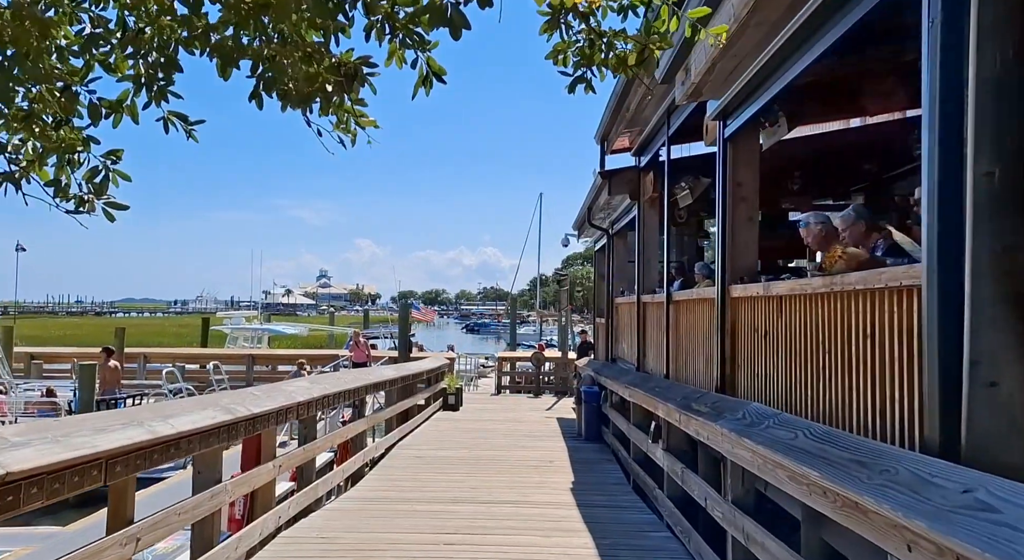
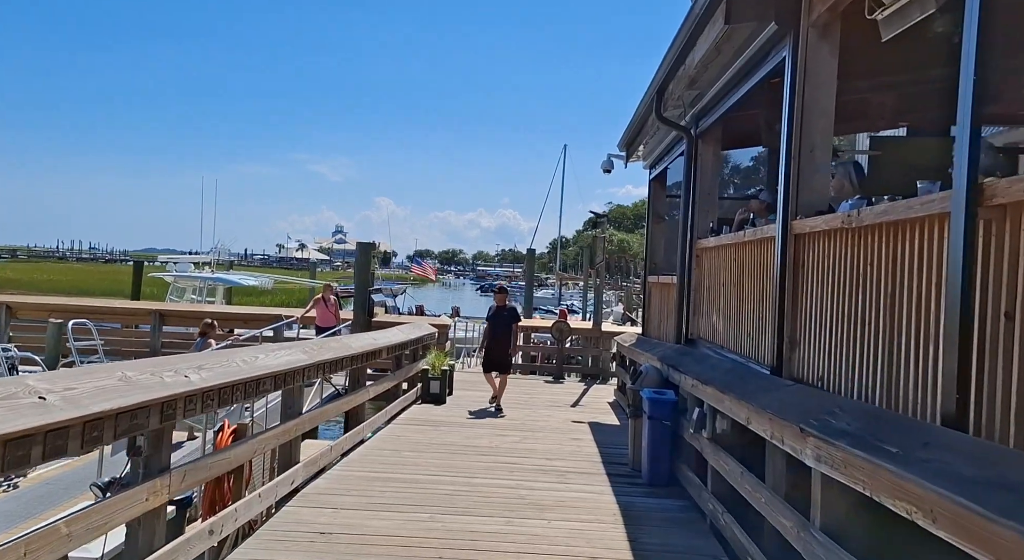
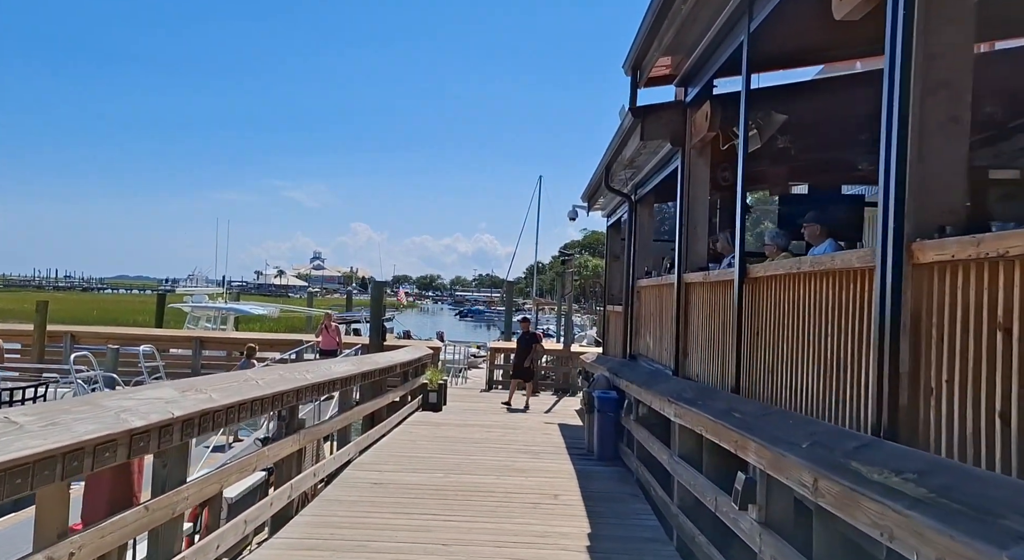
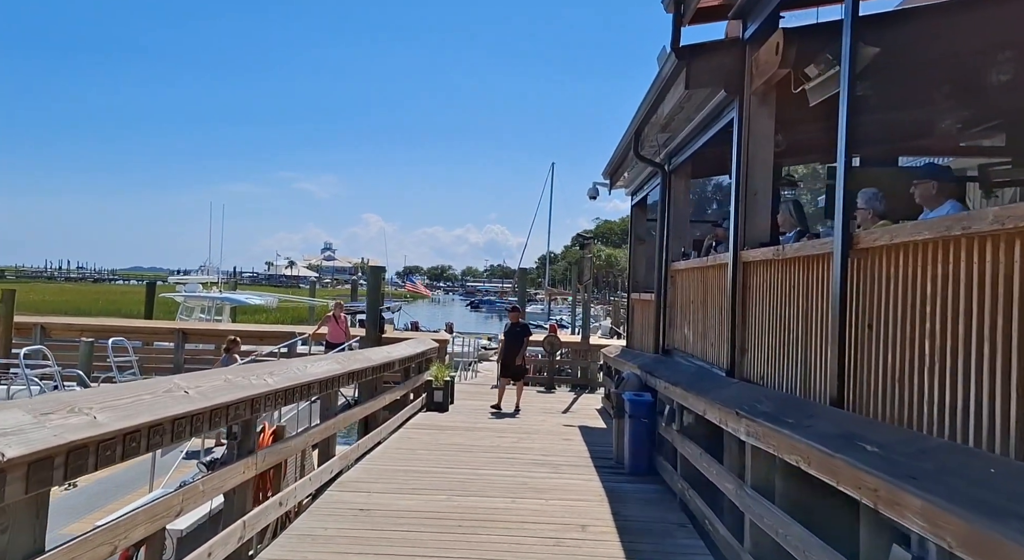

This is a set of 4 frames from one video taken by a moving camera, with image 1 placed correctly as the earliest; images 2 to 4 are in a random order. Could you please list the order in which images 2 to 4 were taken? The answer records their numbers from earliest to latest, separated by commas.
3, 4, 2
